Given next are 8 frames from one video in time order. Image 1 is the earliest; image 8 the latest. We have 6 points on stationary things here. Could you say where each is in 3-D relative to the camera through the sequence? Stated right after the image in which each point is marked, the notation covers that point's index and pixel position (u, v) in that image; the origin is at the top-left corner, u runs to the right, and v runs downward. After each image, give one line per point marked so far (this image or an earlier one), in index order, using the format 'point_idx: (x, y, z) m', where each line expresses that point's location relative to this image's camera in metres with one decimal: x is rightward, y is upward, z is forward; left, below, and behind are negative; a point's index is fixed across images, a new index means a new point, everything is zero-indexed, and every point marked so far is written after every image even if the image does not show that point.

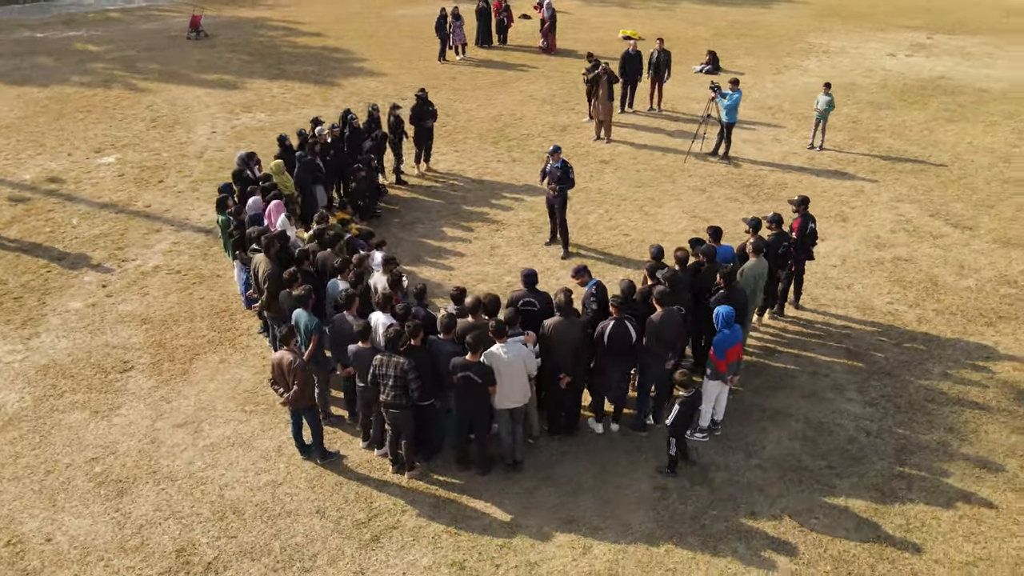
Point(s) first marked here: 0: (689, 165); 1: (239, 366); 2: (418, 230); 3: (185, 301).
0: (+3.8, +2.7, +15.9) m
1: (-3.6, -1.0, +9.8) m
2: (-1.7, +1.0, +13.1) m
3: (-5.0, -0.2, +11.2) m
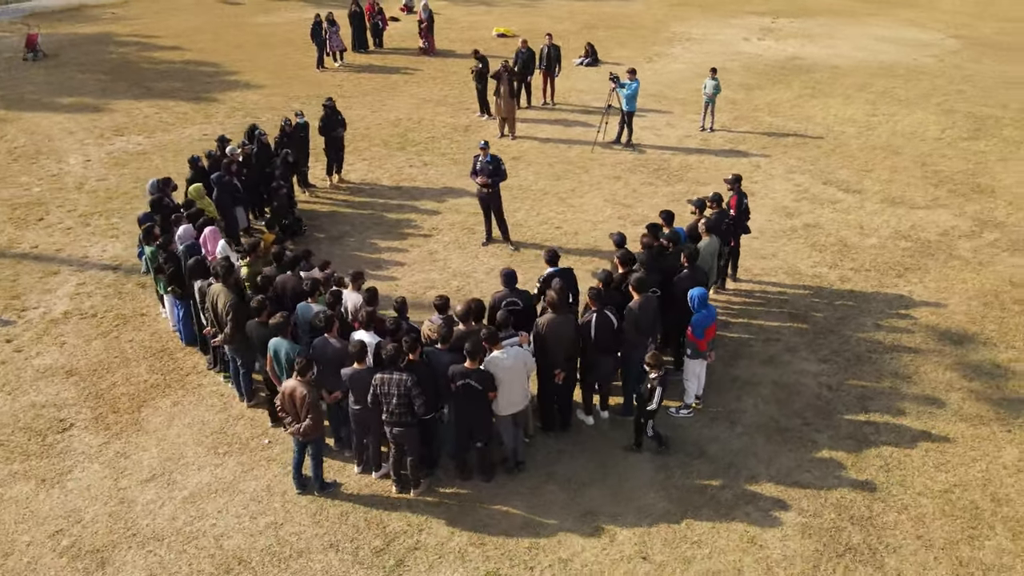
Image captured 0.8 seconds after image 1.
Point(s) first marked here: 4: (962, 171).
0: (+1.9, +3.0, +16.4) m
1: (-3.8, -1.5, +9.1) m
2: (-2.8, +0.8, +12.7) m
3: (-5.6, -0.8, +10.2) m
4: (+9.6, +2.6, +15.6) m
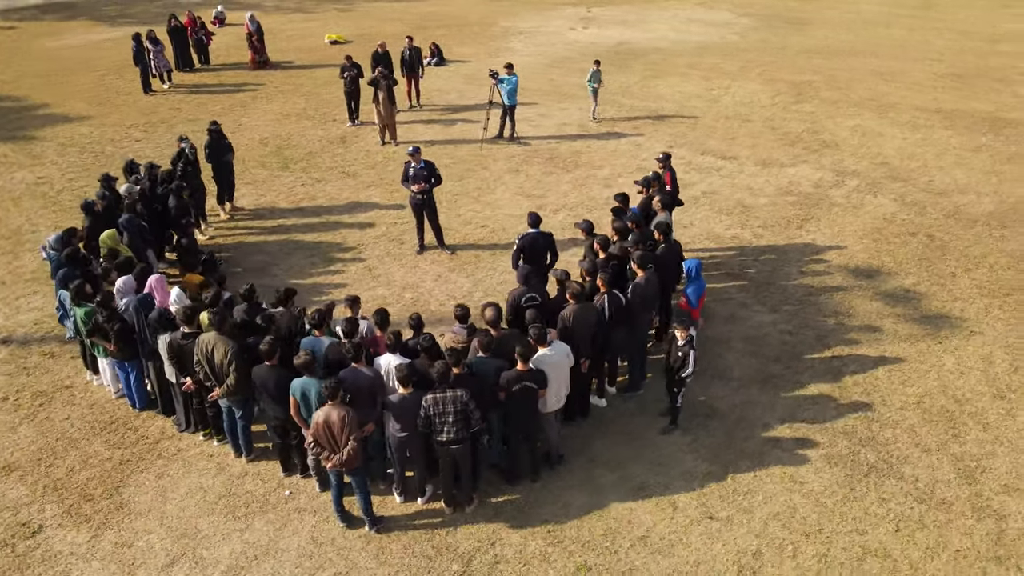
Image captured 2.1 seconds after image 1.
0: (-0.6, +3.1, +16.6) m
1: (-3.5, -2.1, +8.1) m
2: (-3.8, +0.2, +11.9) m
3: (-5.6, -1.7, +8.8) m
4: (+7.1, +3.9, +17.7) m
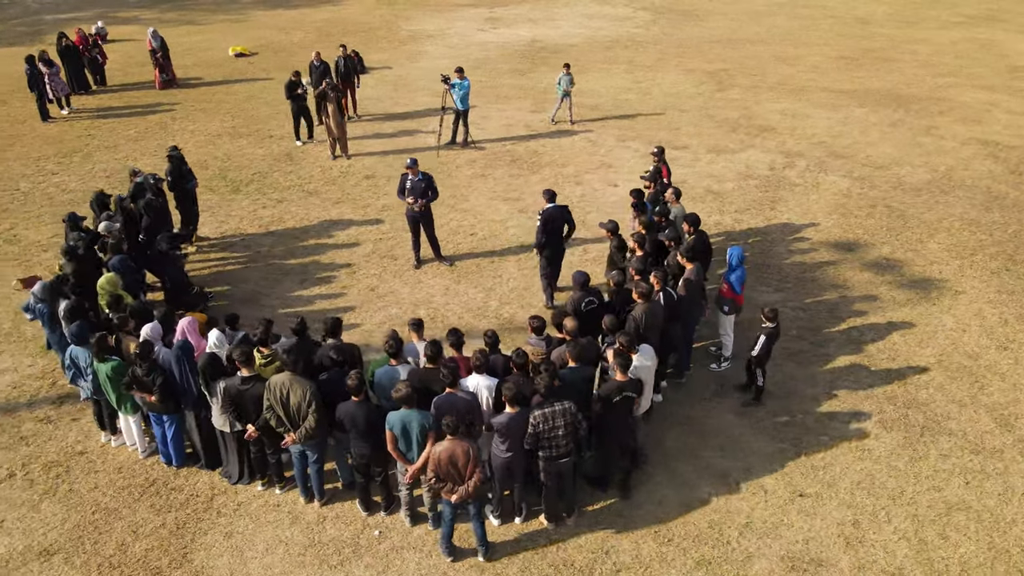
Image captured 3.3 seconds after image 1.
0: (-1.5, +2.9, +16.3) m
1: (-2.6, -2.5, +7.5) m
2: (-3.6, -0.2, +11.2) m
3: (-4.7, -2.3, +7.9) m
4: (+5.8, +4.4, +18.6) m
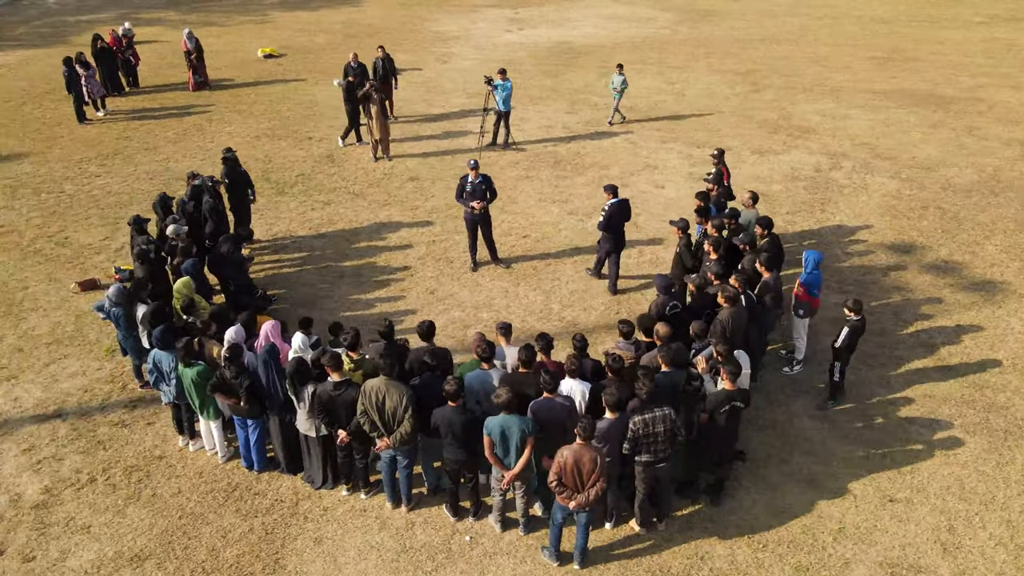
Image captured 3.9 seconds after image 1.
0: (-0.5, +2.8, +16.3) m
1: (-1.6, -2.5, +7.5) m
2: (-2.7, -0.3, +11.1) m
3: (-3.8, -2.3, +7.8) m
4: (+6.7, +4.4, +18.5) m
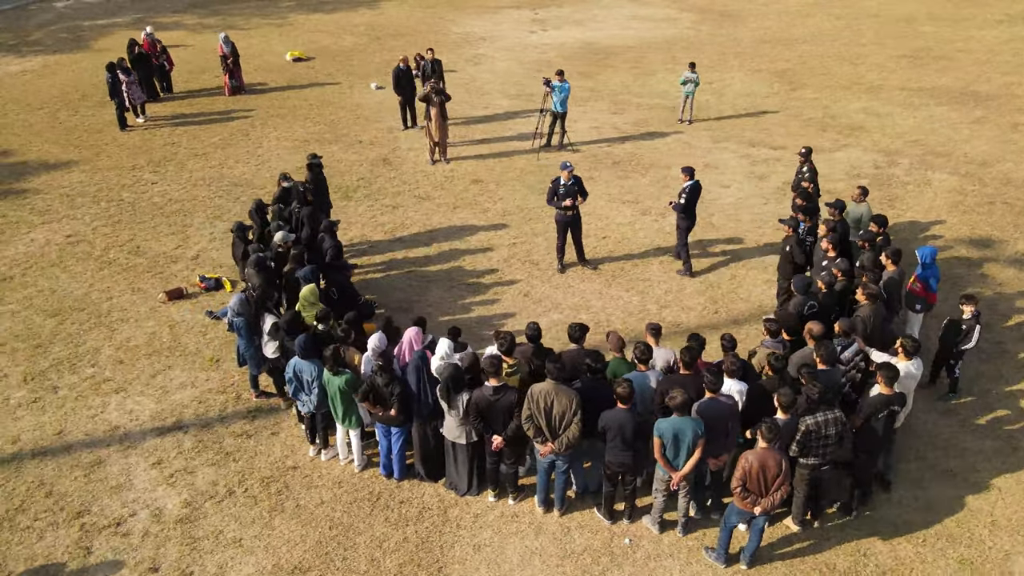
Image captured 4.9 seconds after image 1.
0: (+0.8, +2.8, +16.2) m
1: (0.0, -2.6, +7.5) m
2: (-1.2, -0.3, +11.1) m
3: (-2.2, -2.4, +7.8) m
4: (+7.9, +4.5, +18.7) m
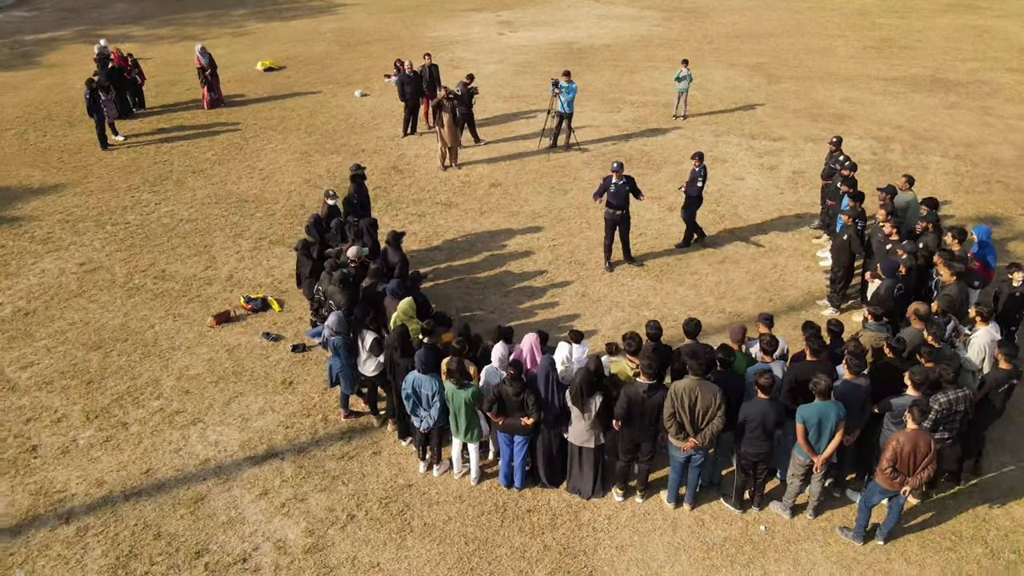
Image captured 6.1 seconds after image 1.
0: (+1.0, +2.8, +16.3) m
1: (+1.4, -2.6, +7.5) m
2: (-0.3, -0.4, +11.0) m
3: (-0.8, -2.5, +7.6) m
4: (+7.8, +4.9, +19.5) m
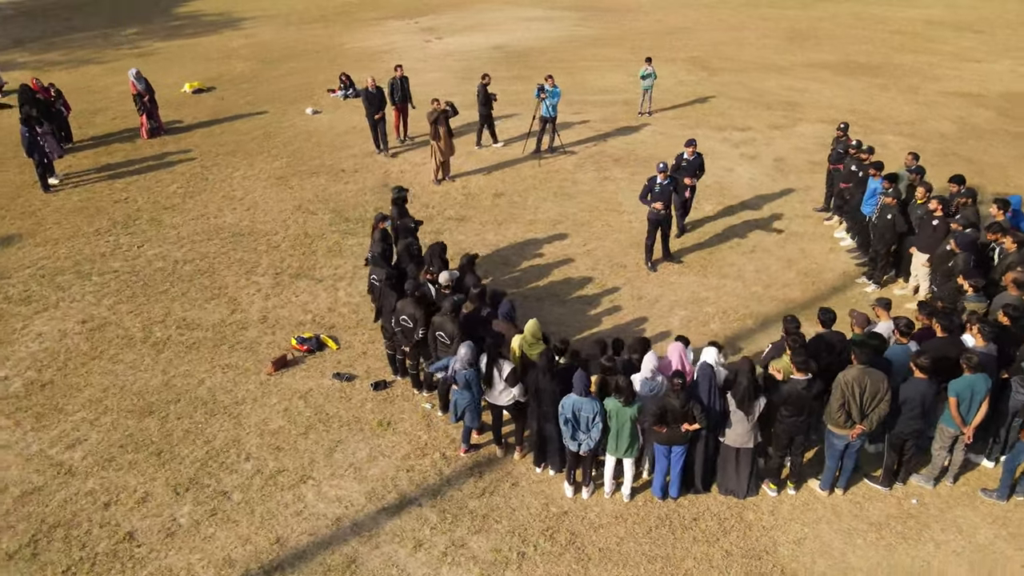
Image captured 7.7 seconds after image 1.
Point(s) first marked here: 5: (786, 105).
0: (+0.8, +2.7, +16.3) m
1: (+3.2, -2.5, +7.7) m
2: (+0.8, -0.6, +10.8) m
3: (+1.1, -2.7, +7.4) m
4: (+6.7, +5.4, +20.5) m
5: (+7.2, +4.8, +19.3) m
